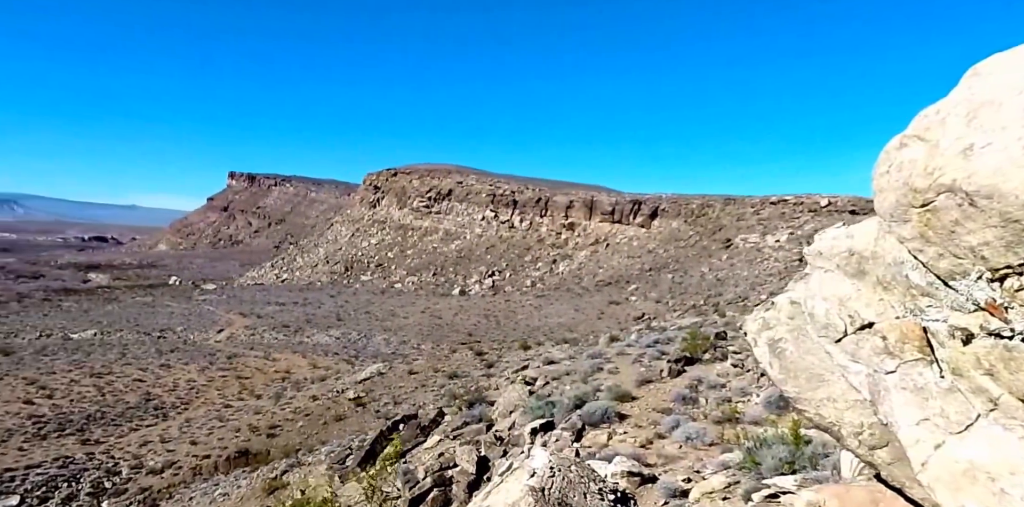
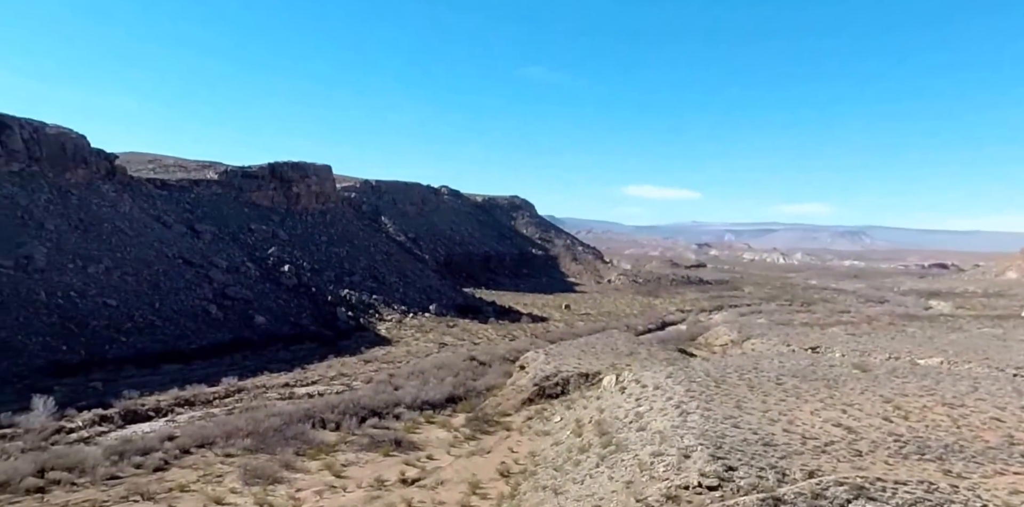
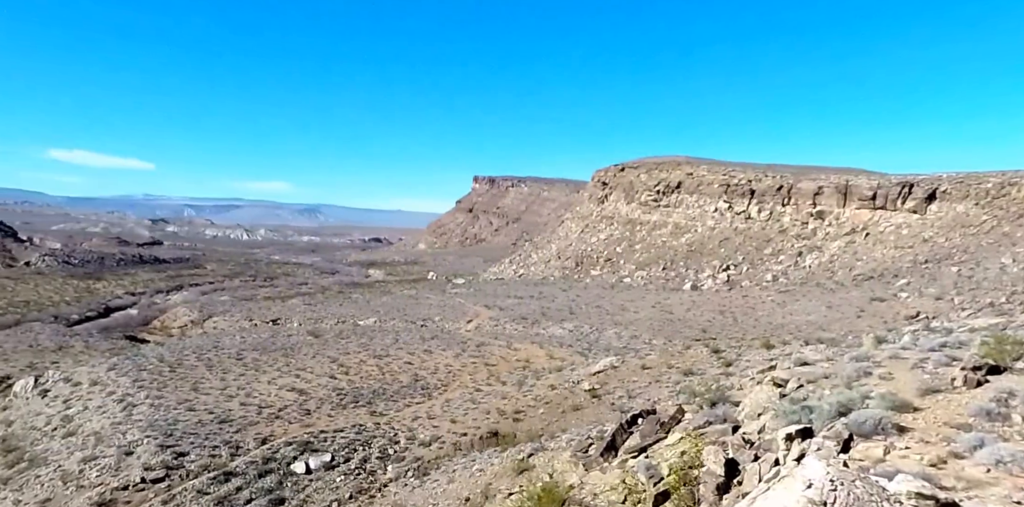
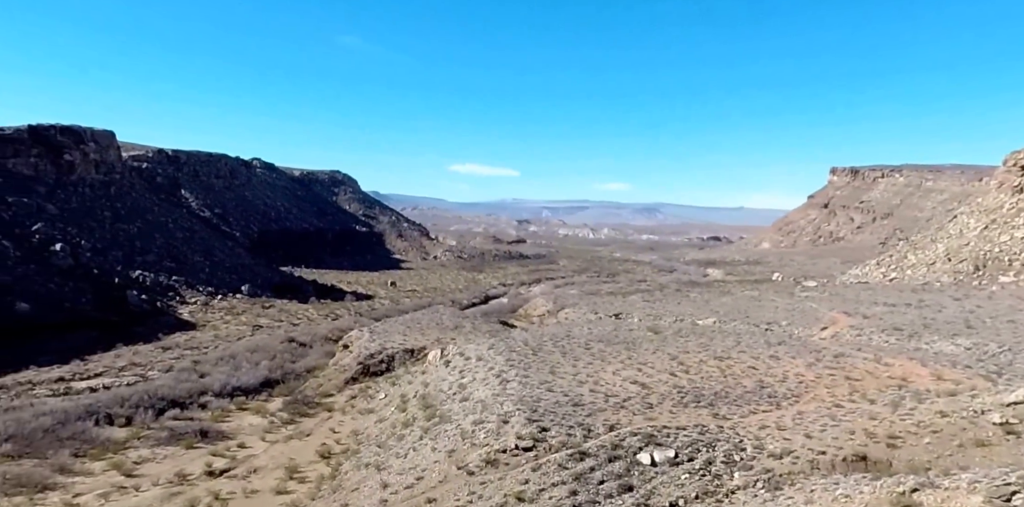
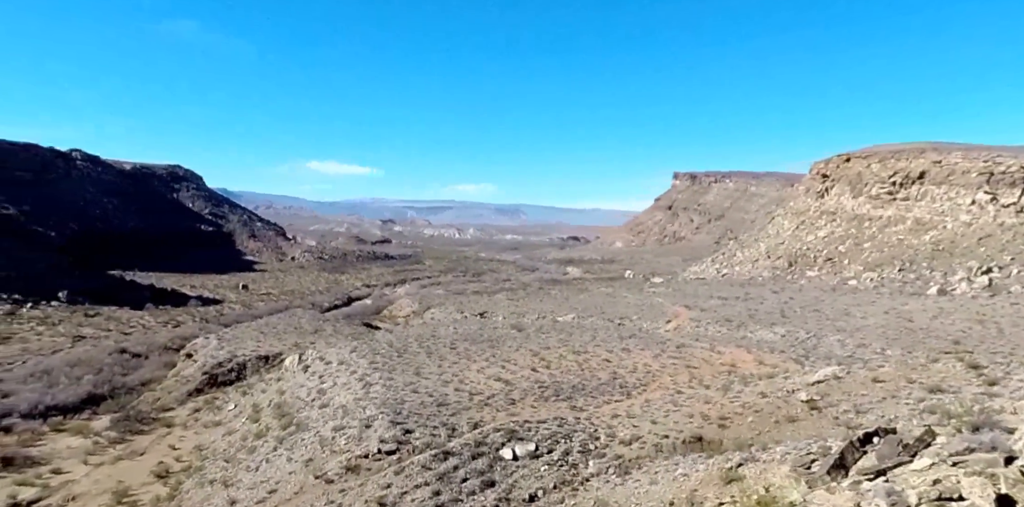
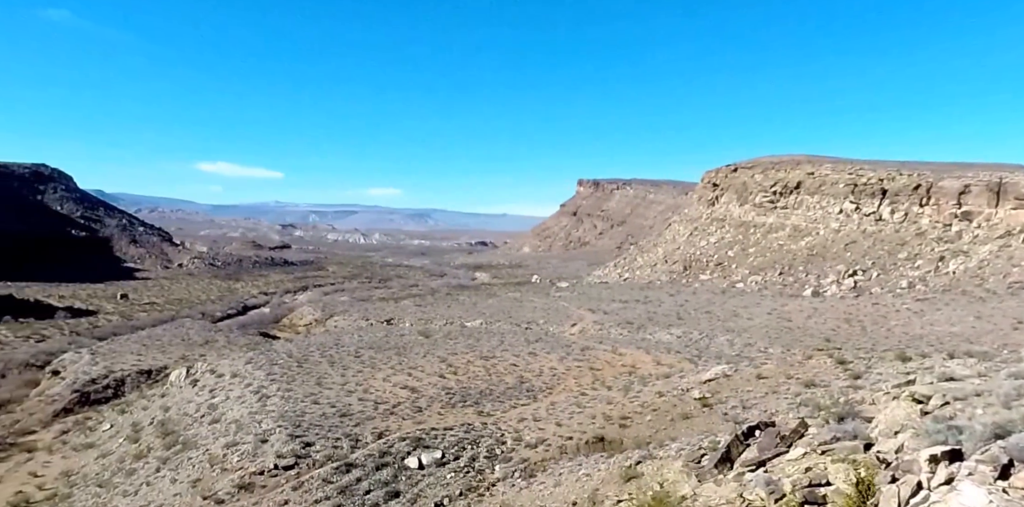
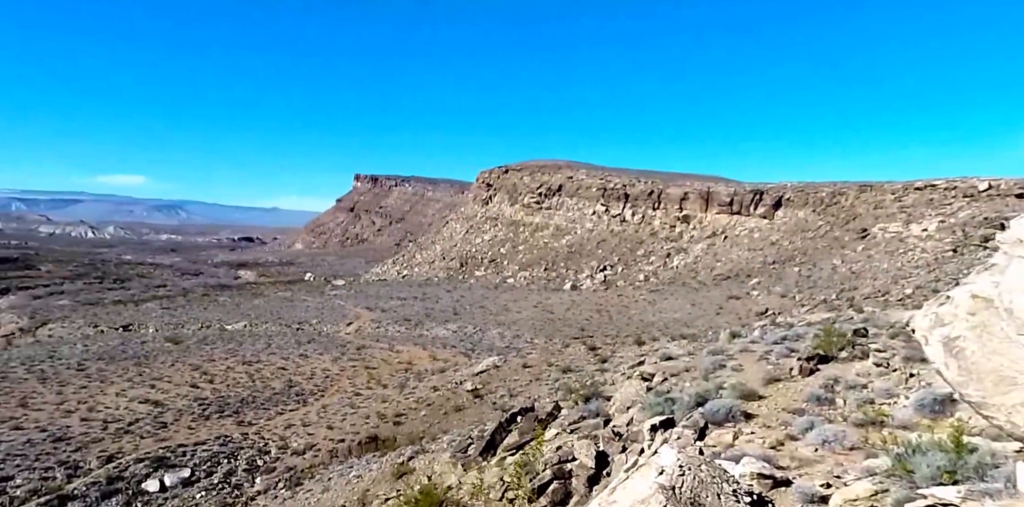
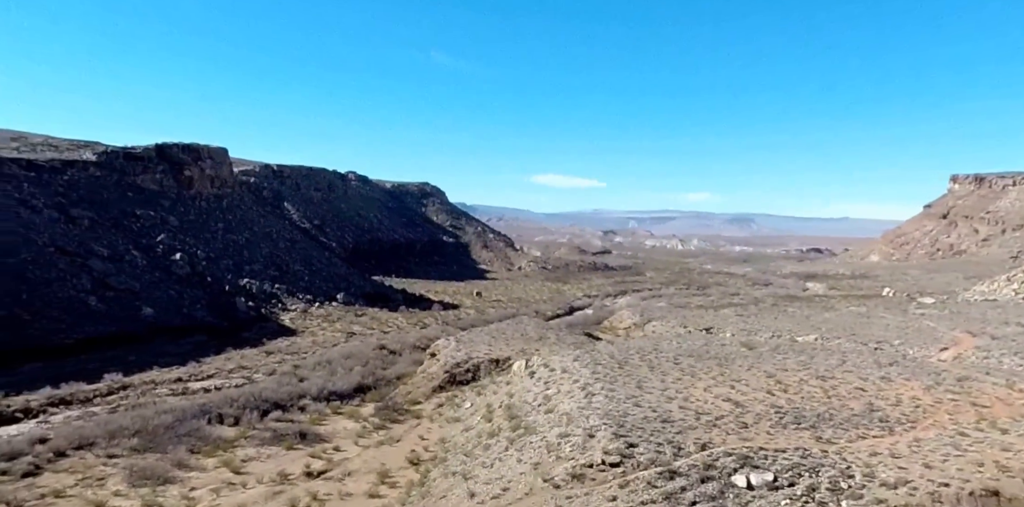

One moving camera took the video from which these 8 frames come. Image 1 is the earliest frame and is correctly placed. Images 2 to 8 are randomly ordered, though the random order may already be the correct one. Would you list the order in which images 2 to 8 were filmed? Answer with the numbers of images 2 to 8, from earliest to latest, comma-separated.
7, 3, 6, 5, 4, 8, 2
